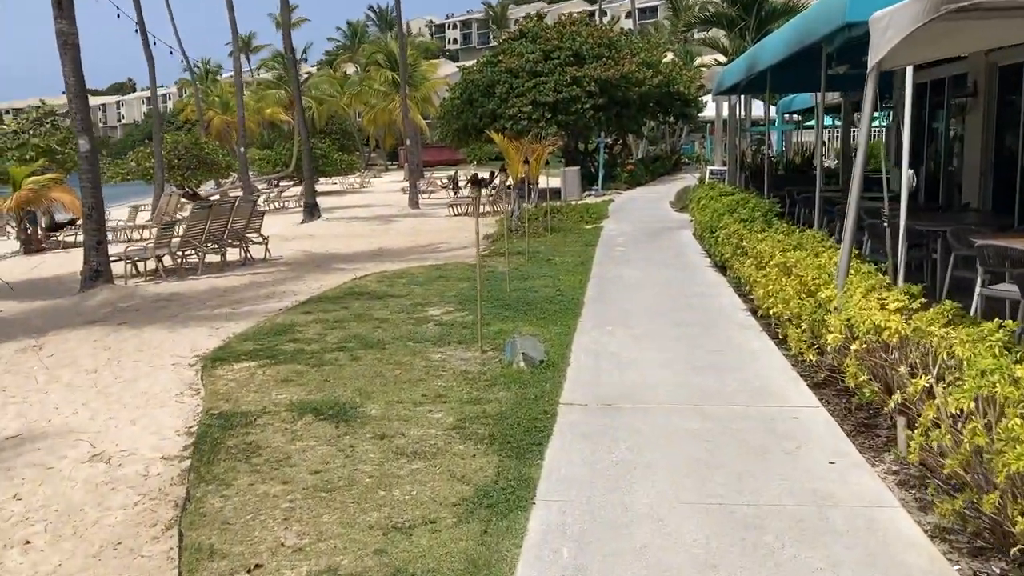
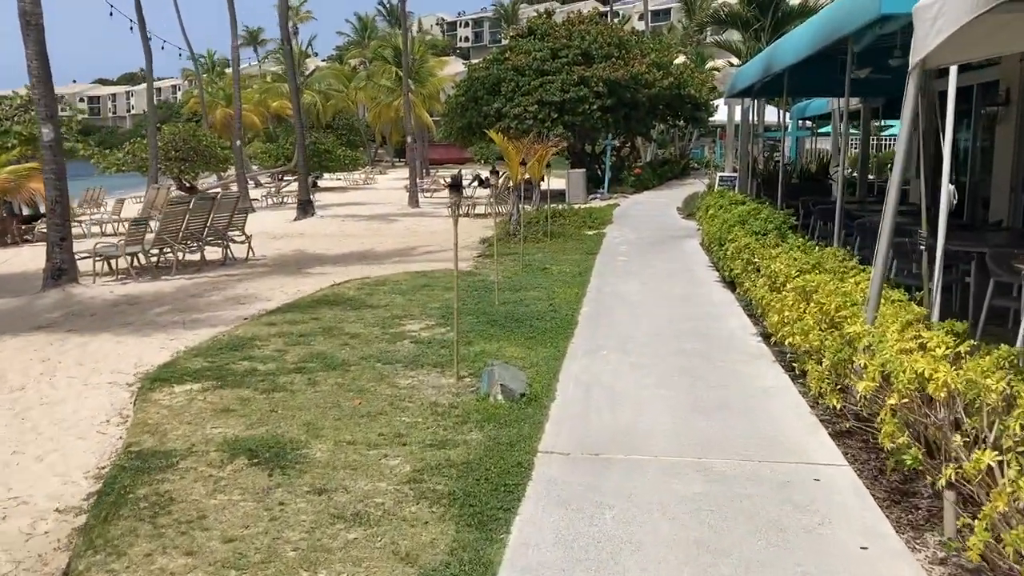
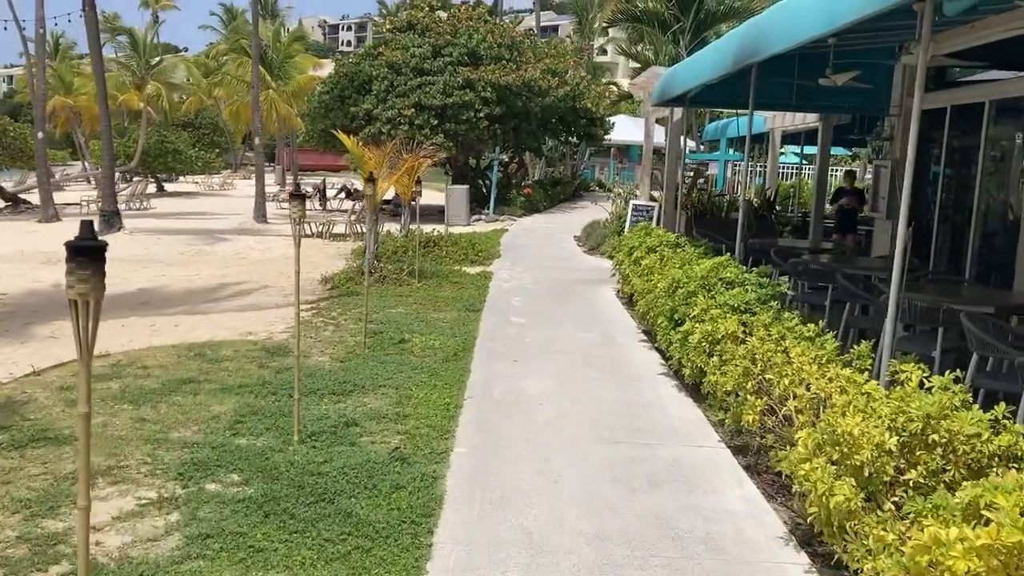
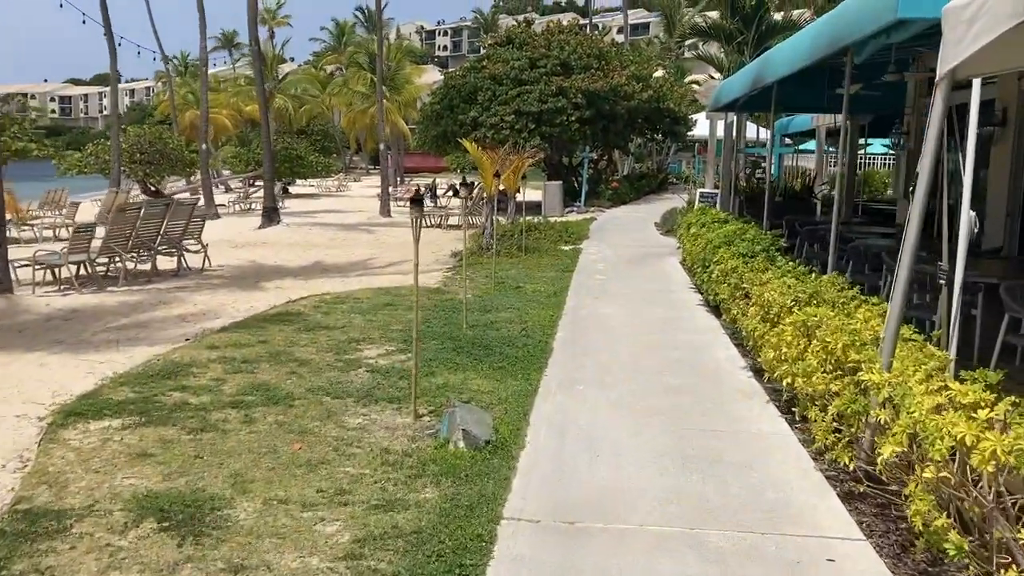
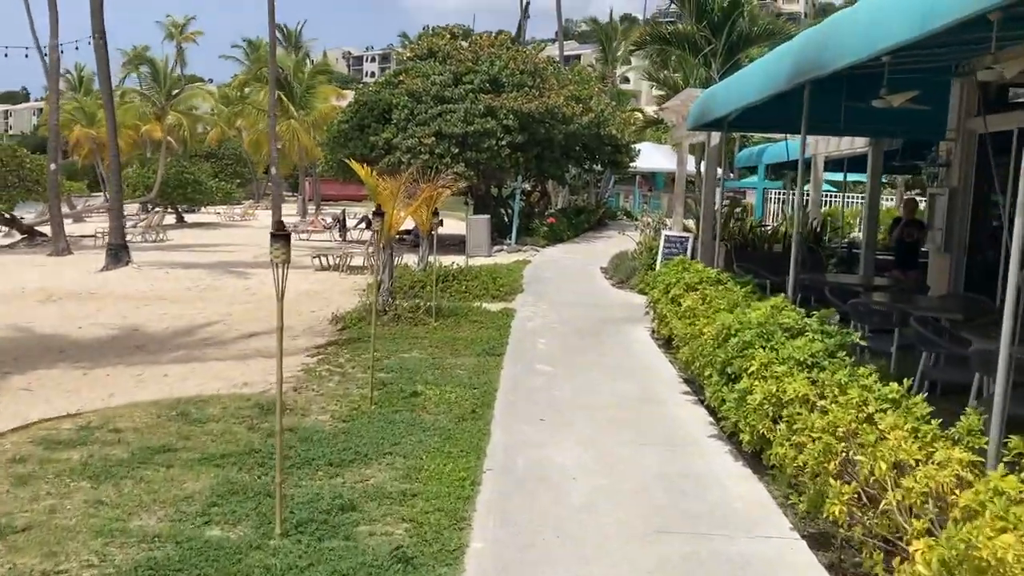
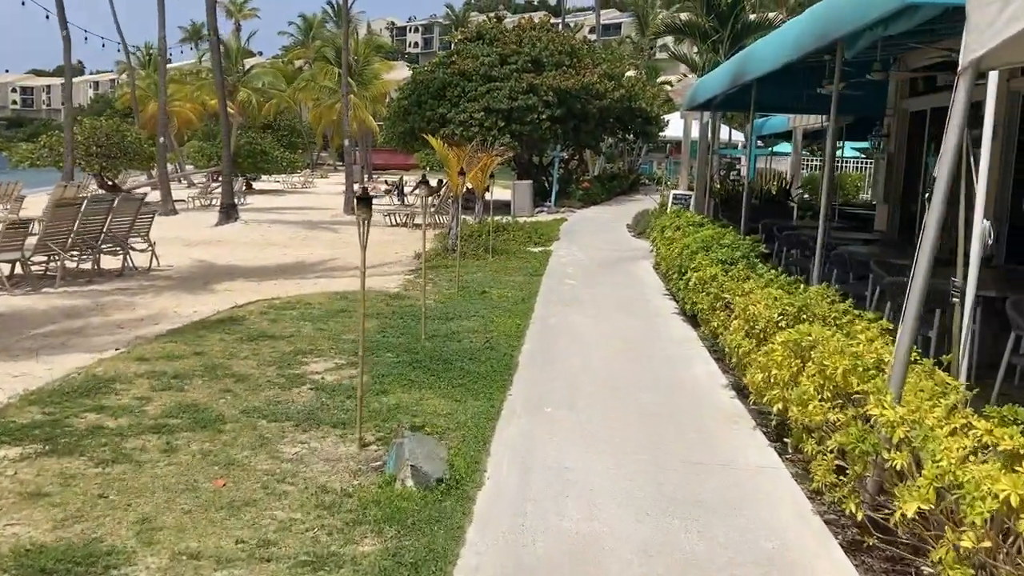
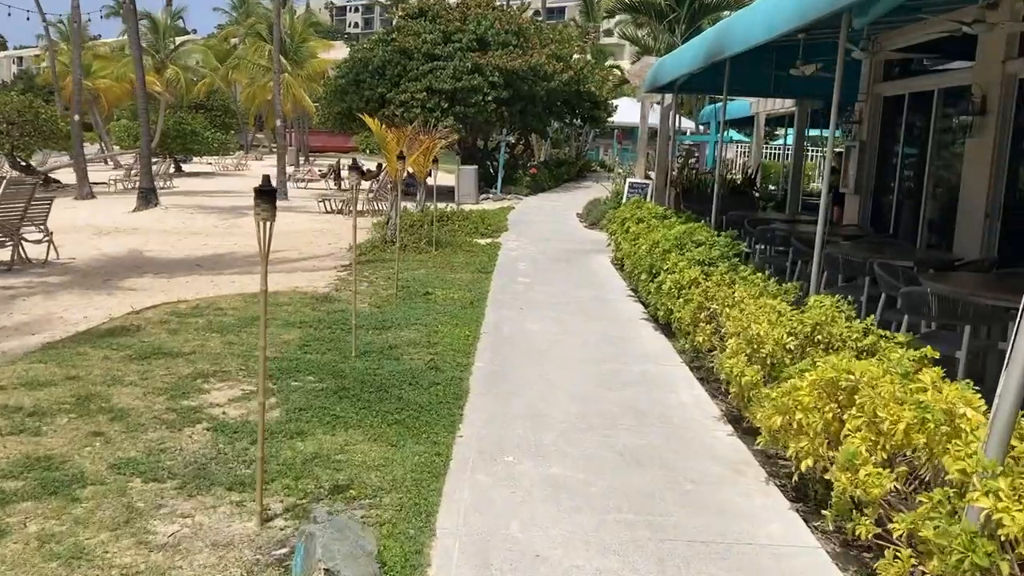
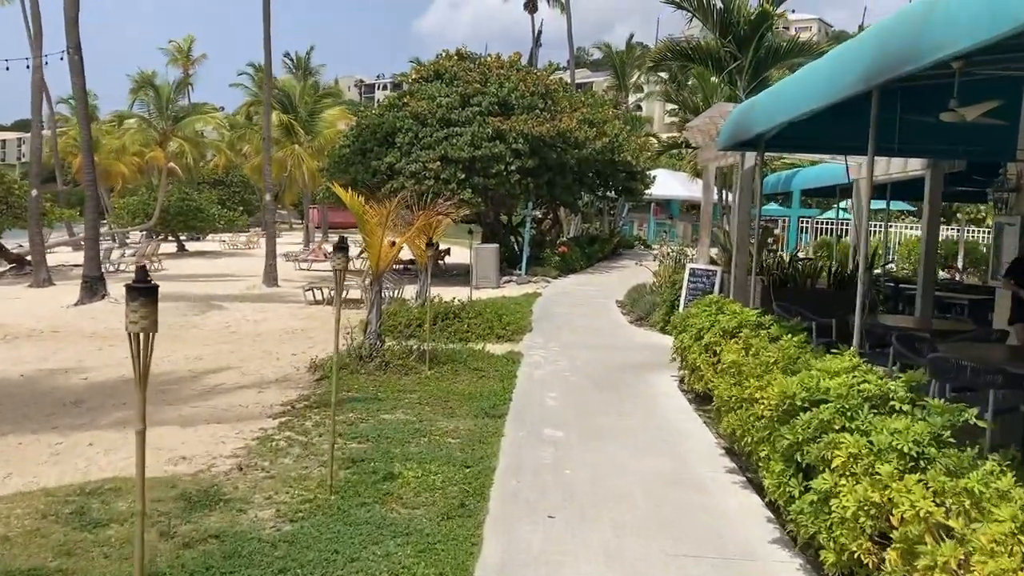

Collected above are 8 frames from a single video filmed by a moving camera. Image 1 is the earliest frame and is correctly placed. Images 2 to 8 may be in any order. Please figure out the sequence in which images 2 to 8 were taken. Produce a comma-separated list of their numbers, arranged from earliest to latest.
2, 4, 6, 7, 3, 5, 8
